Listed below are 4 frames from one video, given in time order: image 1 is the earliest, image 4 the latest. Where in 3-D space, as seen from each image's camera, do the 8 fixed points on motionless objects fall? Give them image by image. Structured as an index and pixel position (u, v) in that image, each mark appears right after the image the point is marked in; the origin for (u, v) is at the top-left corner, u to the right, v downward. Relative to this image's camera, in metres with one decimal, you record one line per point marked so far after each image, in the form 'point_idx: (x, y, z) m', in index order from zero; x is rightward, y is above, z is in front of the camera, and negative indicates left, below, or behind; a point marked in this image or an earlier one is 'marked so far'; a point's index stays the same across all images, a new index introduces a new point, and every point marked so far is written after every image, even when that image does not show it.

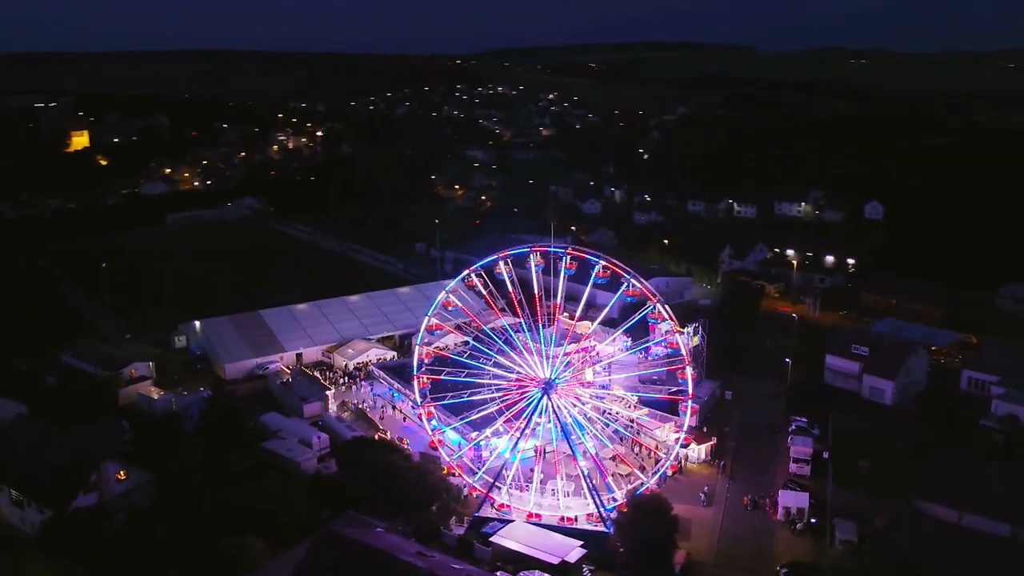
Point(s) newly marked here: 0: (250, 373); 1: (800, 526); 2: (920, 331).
0: (-4.9, -1.6, +16.9) m
1: (+3.7, -3.1, +11.6) m
2: (+8.9, -0.9, +19.6) m
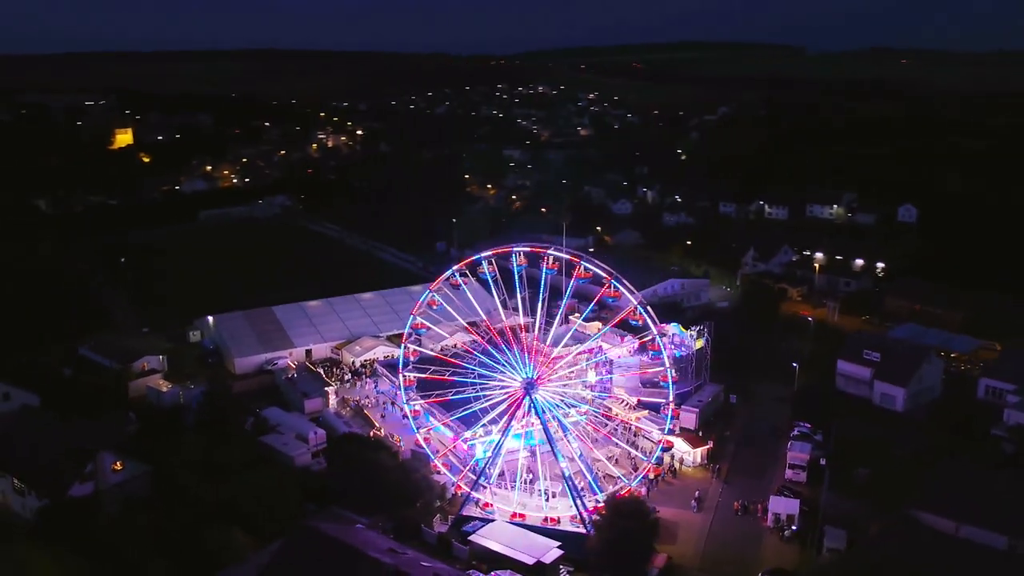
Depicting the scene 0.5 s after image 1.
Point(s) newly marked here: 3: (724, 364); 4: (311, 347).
0: (-4.8, -1.5, +17.2) m
1: (+3.5, -3.1, +11.4) m
2: (+9.1, -1.0, +19.2) m
3: (+4.3, -1.6, +18.6) m
4: (-3.9, -1.2, +17.7) m
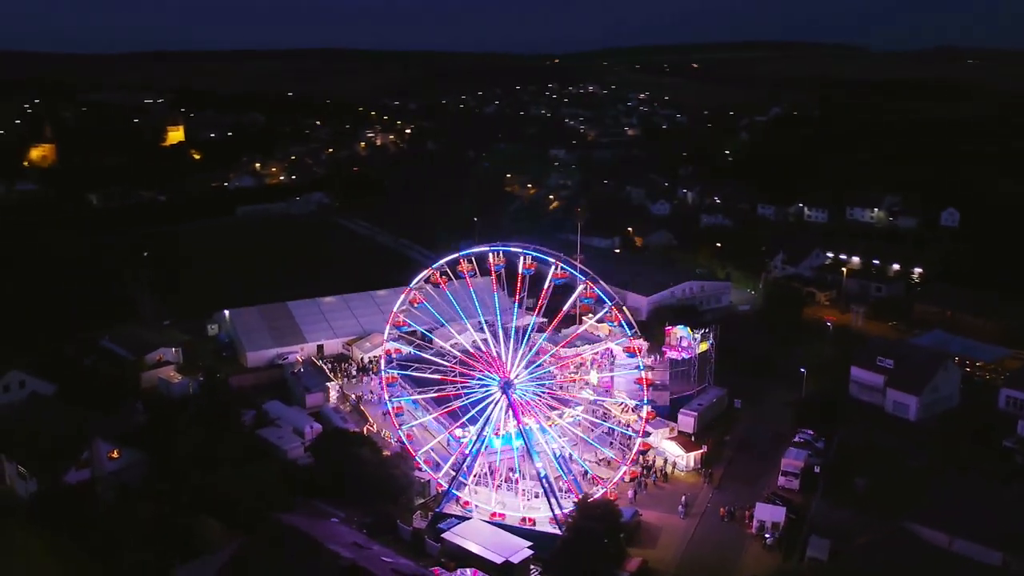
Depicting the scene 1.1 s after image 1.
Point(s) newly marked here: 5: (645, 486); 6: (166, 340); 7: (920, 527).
0: (-4.7, -1.4, +17.5) m
1: (+3.2, -3.1, +11.2) m
2: (+9.3, -1.2, +18.6) m
3: (+4.5, -1.7, +18.3) m
4: (-3.8, -1.1, +17.9) m
5: (+1.9, -2.8, +12.8) m
6: (-7.0, -1.1, +18.2) m
7: (+5.3, -3.1, +11.6) m
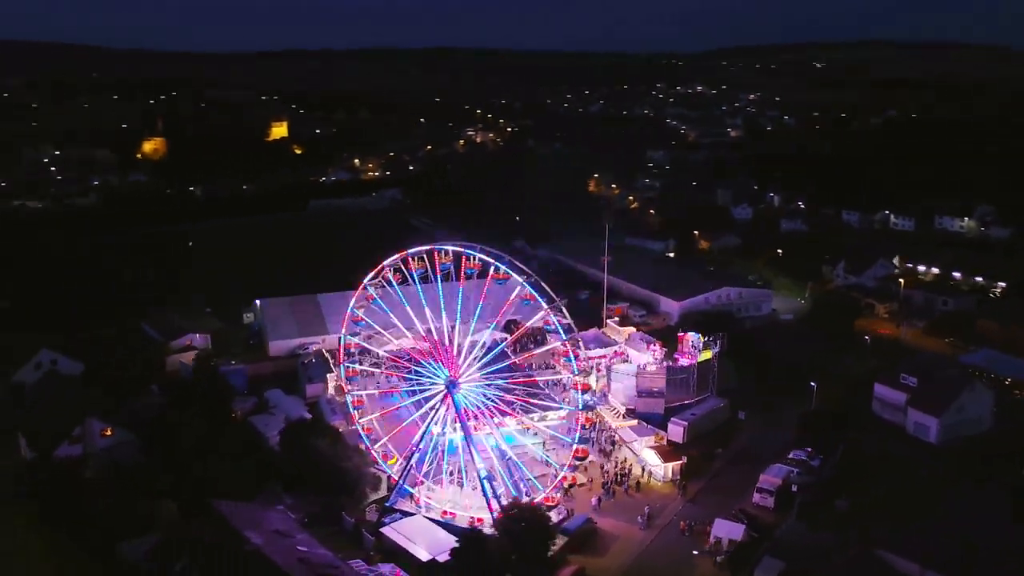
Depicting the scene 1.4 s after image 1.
0: (-4.4, -1.3, +18.0) m
1: (+2.5, -3.2, +10.8) m
2: (+9.6, -1.5, +17.4) m
3: (+4.8, -1.8, +17.7) m
4: (-3.5, -0.9, +18.3) m
5: (+1.4, -2.9, +12.6) m
6: (-6.6, -0.8, +19.0) m
7: (+4.6, -3.2, +11.0) m
